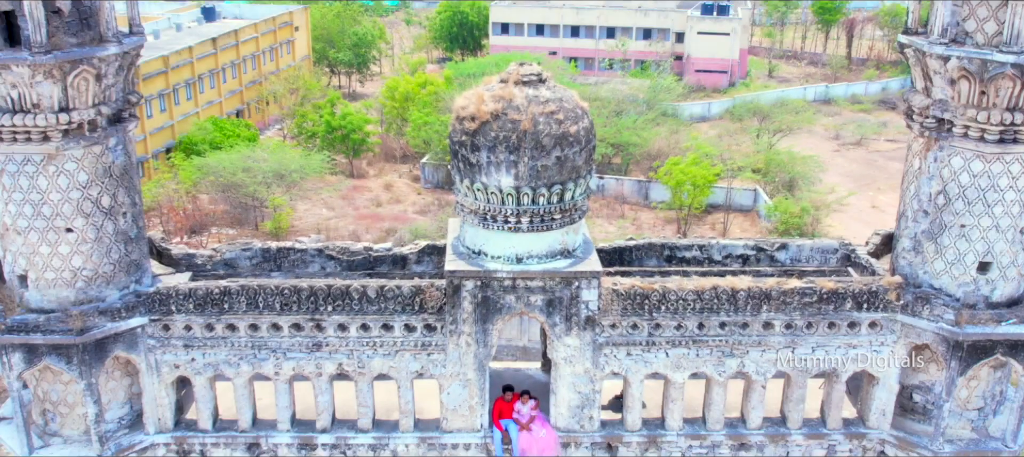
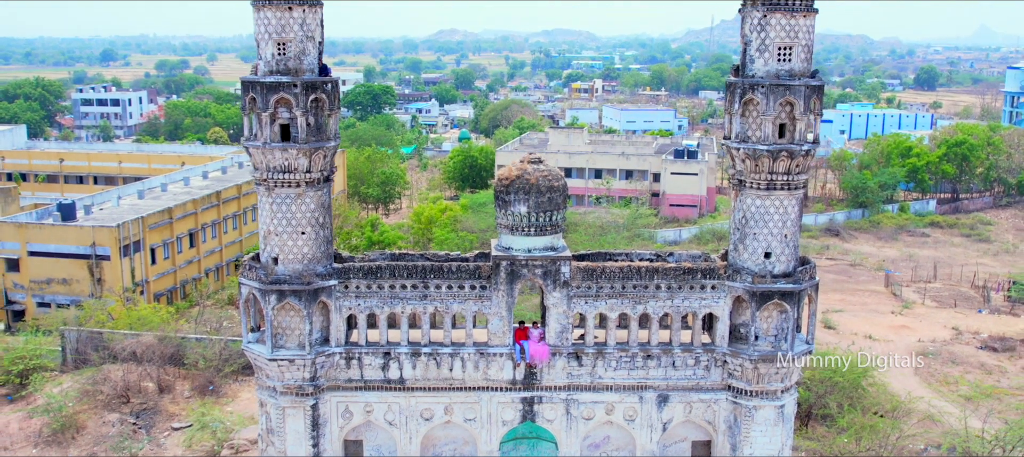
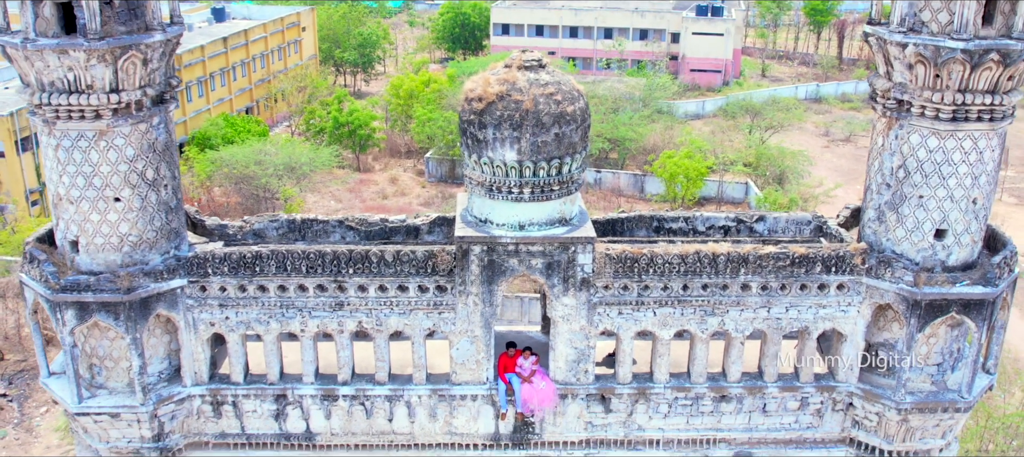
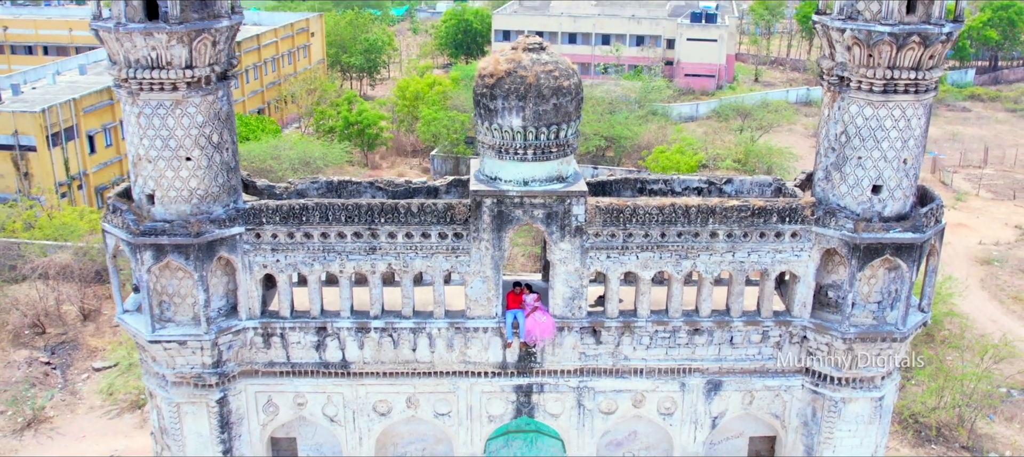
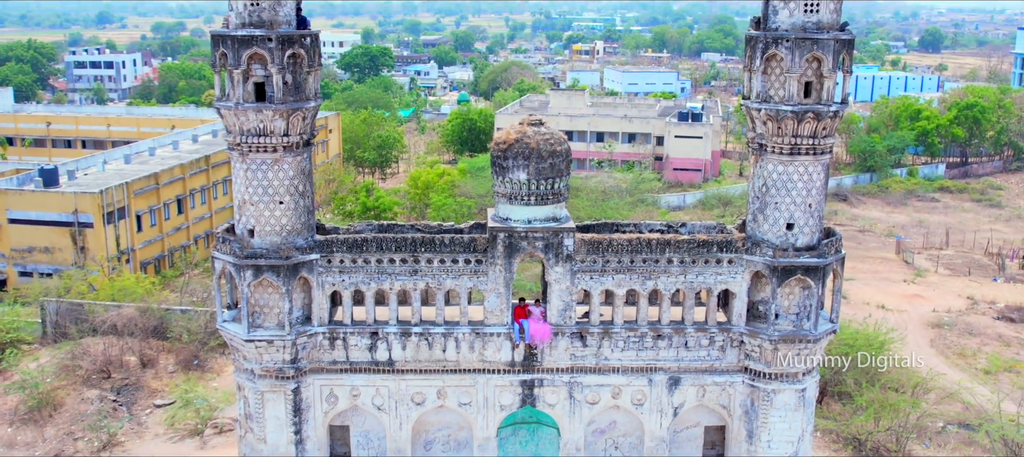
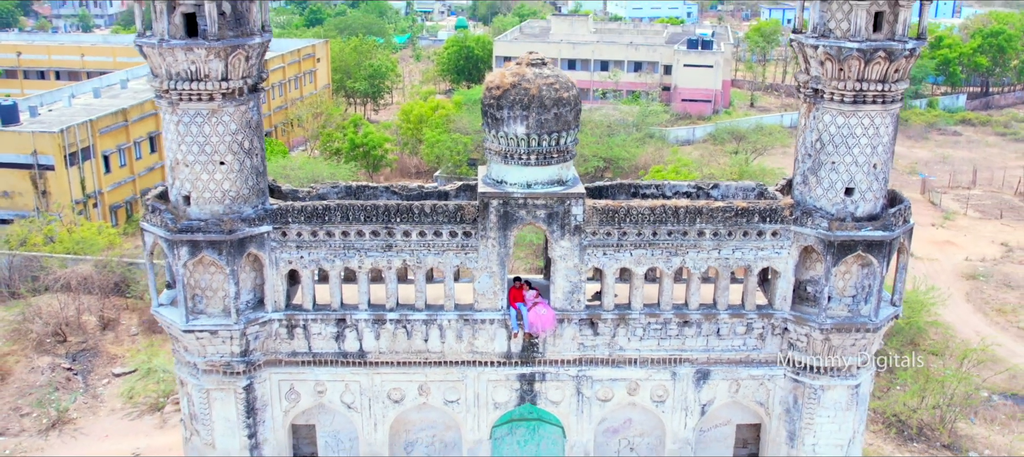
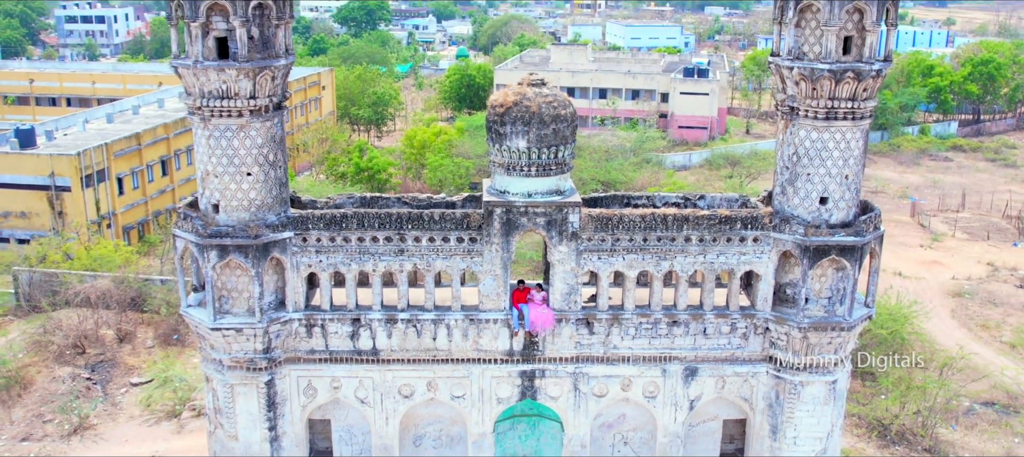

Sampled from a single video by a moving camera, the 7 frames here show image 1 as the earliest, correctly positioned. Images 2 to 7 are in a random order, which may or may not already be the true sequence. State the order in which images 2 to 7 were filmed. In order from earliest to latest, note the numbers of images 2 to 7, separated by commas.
3, 4, 6, 7, 5, 2
